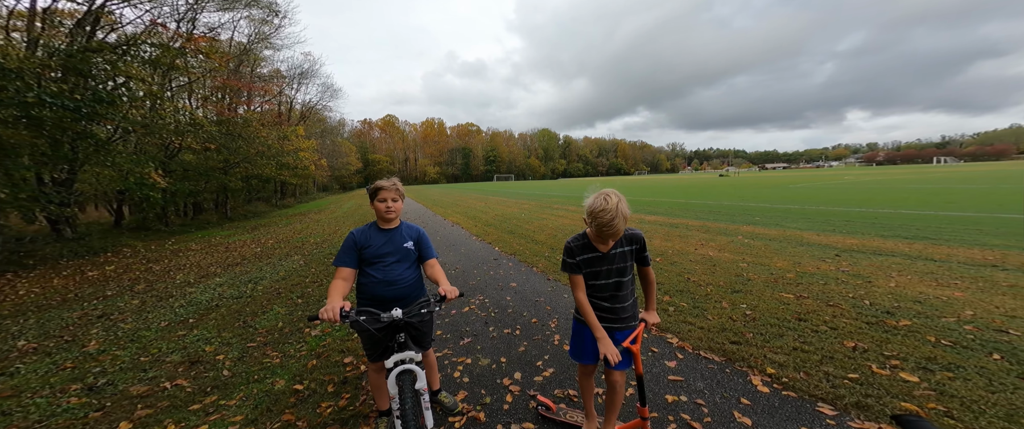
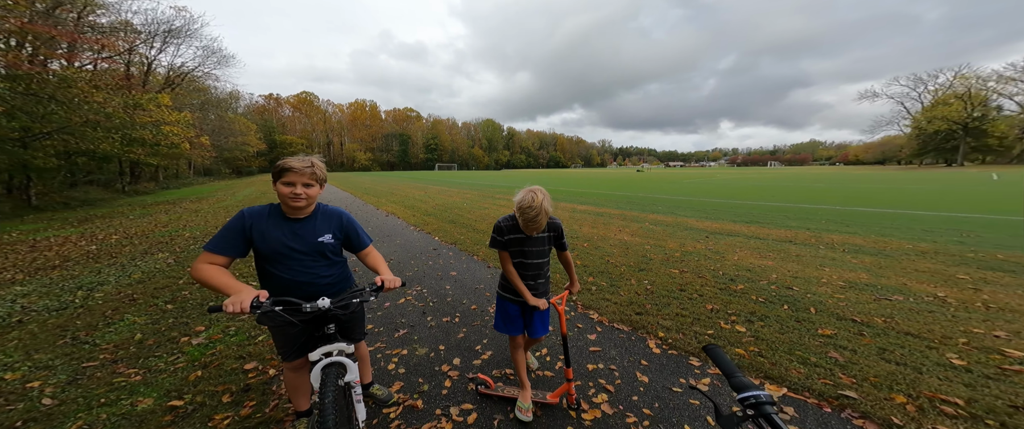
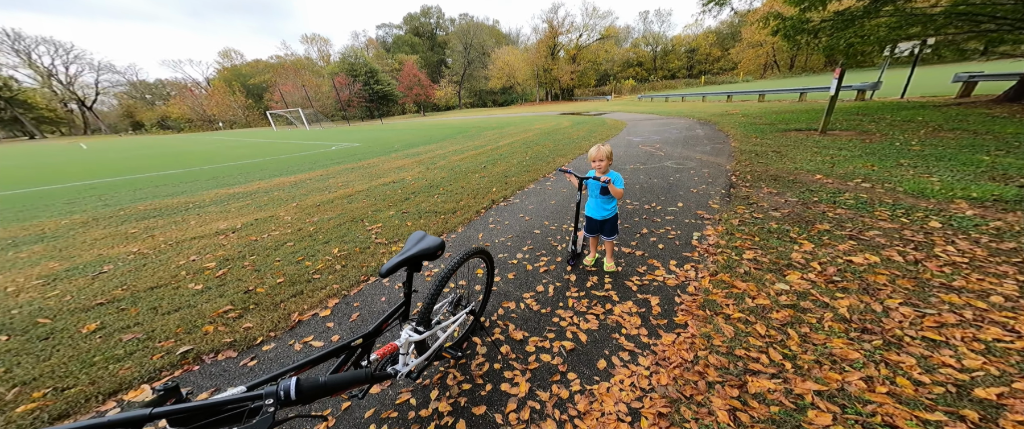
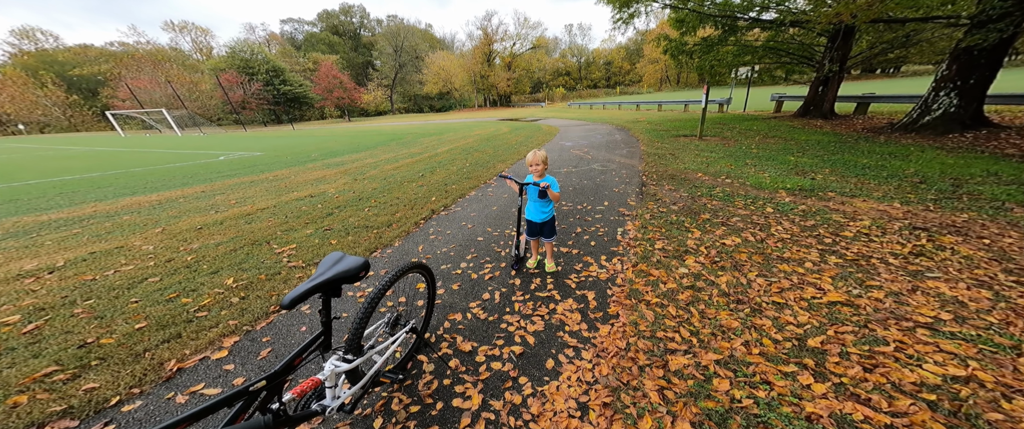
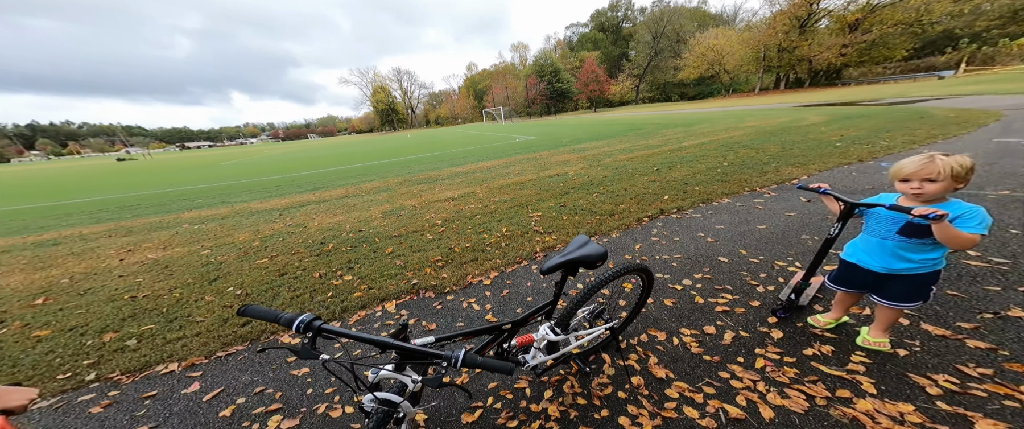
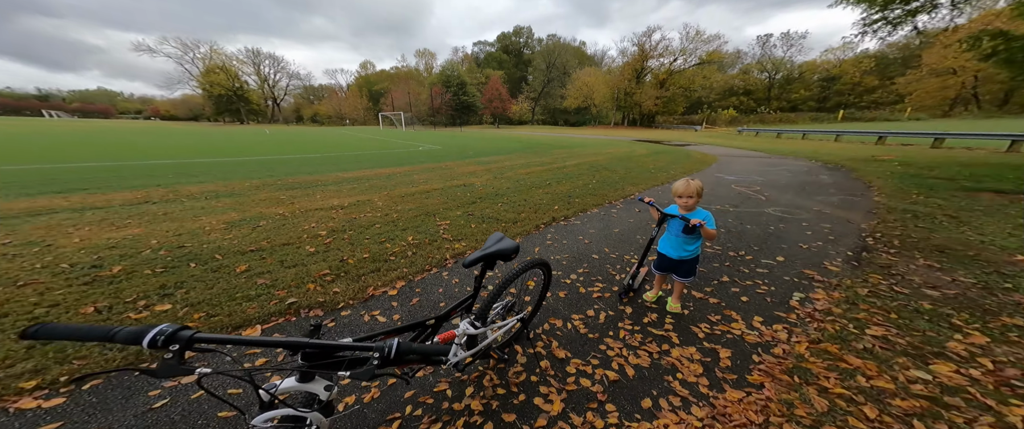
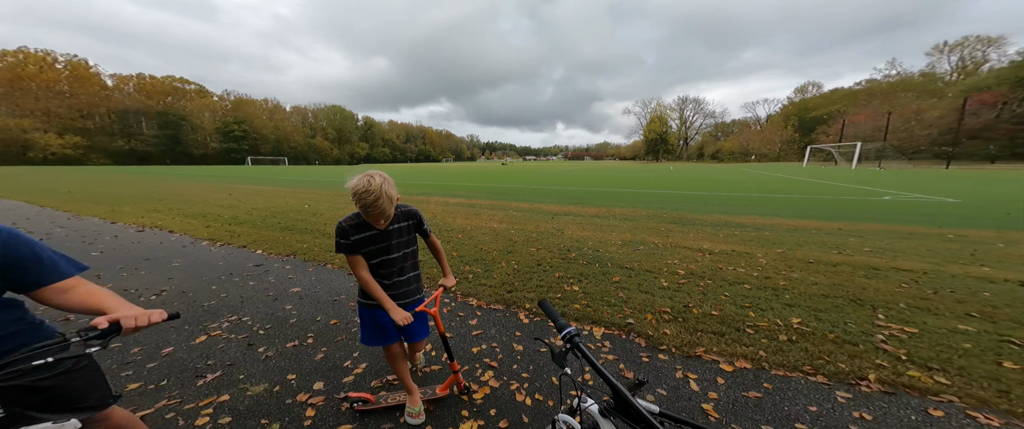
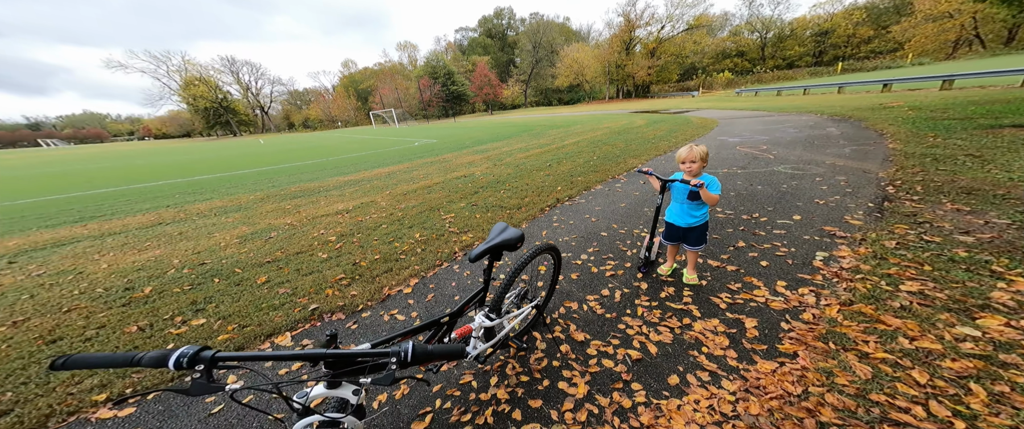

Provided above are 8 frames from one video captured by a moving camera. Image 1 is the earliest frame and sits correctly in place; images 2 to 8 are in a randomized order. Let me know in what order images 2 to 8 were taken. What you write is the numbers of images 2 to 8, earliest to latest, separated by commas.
2, 7, 6, 4, 3, 8, 5
